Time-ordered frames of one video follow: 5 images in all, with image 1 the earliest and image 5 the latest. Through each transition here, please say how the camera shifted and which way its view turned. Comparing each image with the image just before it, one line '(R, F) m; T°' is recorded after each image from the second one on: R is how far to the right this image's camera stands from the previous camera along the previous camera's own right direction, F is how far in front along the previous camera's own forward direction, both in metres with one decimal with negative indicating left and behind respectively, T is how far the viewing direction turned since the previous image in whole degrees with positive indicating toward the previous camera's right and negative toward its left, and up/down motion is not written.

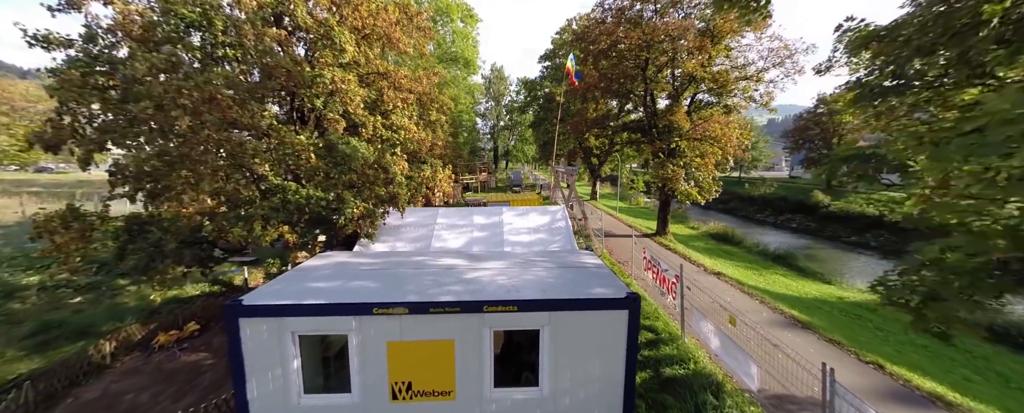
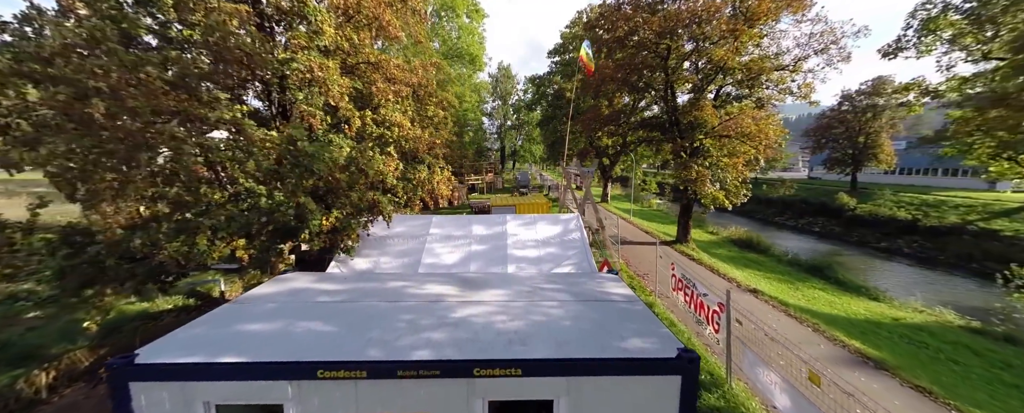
(0.0, +1.3) m; -1°
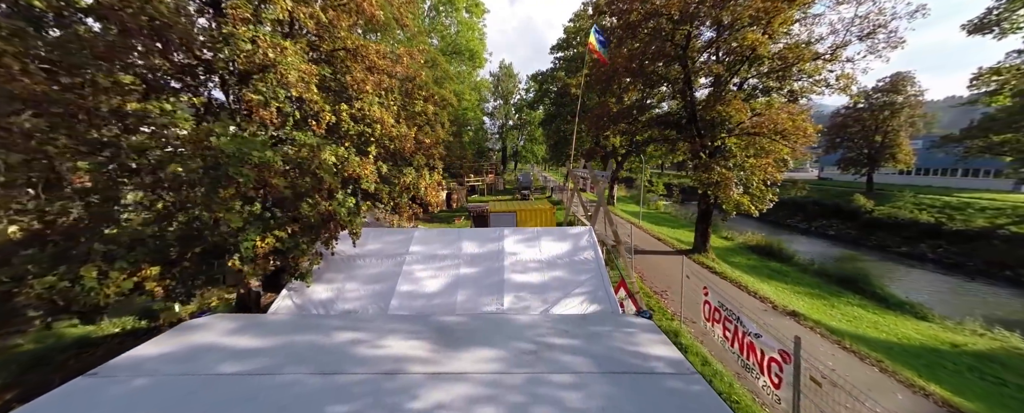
(+0.1, +1.4) m; 0°
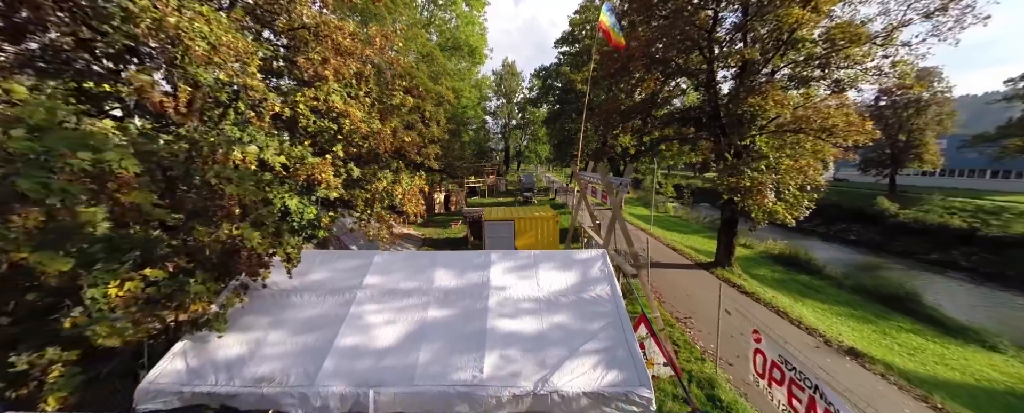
(+0.2, +1.5) m; -1°
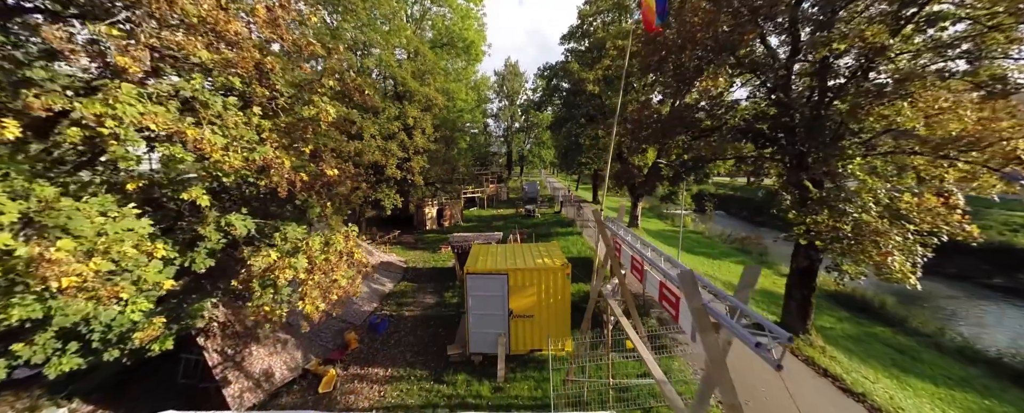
(+0.3, +3.2) m; -1°
